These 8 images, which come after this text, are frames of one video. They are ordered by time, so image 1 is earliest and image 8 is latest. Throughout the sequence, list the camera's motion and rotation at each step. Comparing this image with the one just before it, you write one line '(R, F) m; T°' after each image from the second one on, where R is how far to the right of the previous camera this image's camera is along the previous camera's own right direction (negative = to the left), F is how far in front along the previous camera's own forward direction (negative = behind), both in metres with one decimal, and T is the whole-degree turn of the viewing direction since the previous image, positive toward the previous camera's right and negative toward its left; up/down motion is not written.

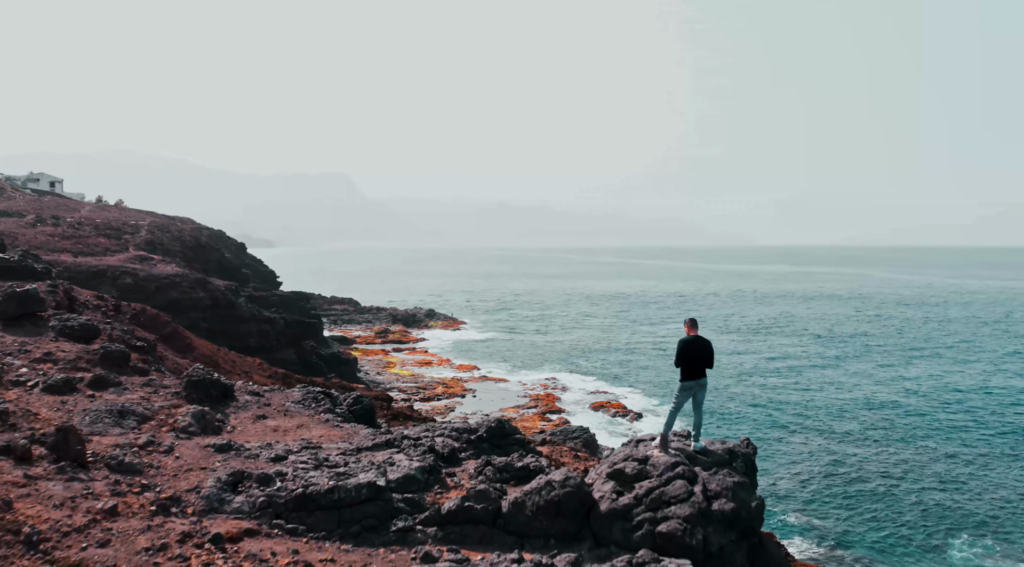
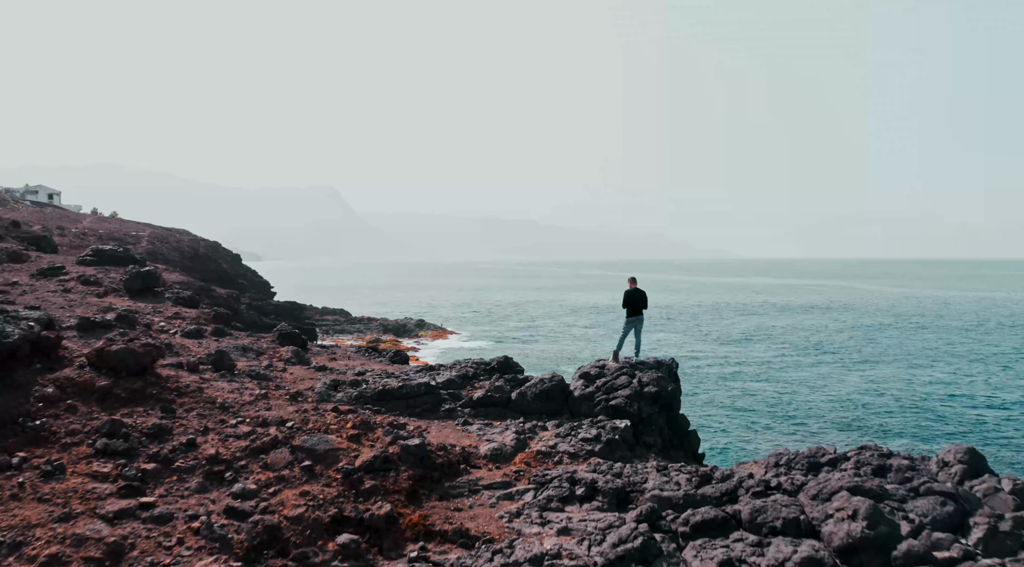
(-0.4, -7.0) m; +1°
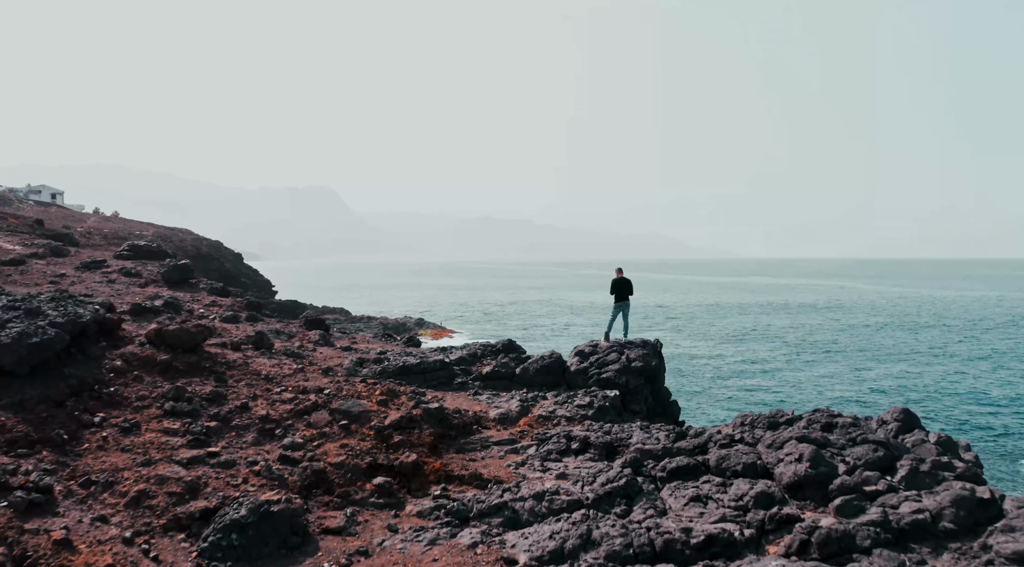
(-0.2, -2.8) m; 0°
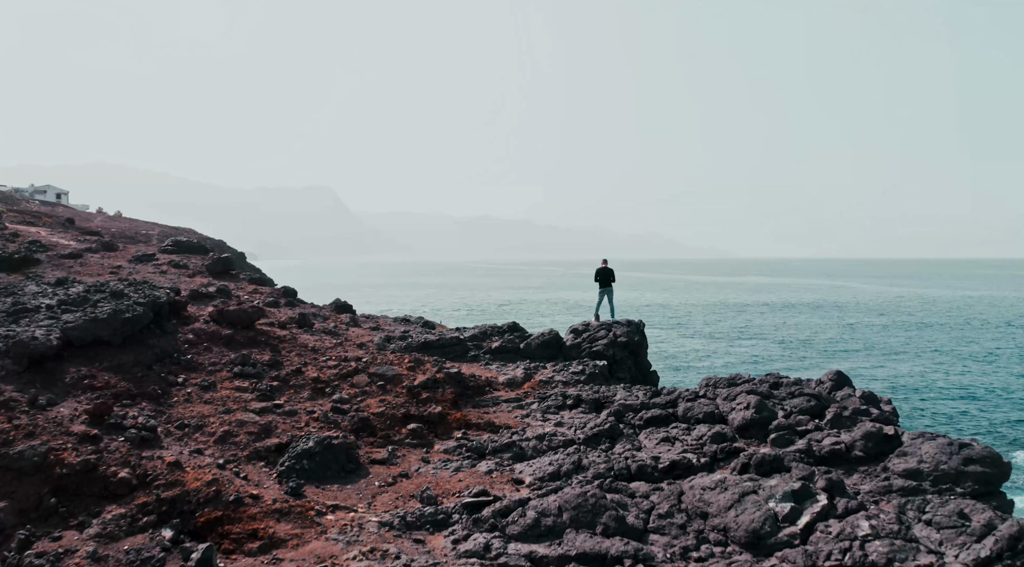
(-0.2, -4.1) m; 0°
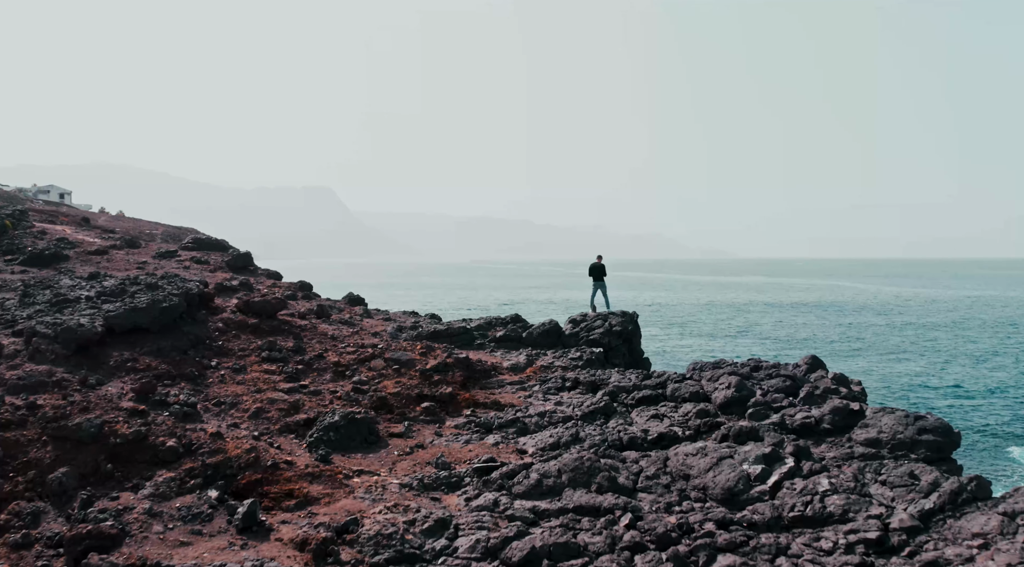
(-0.1, -2.1) m; 0°
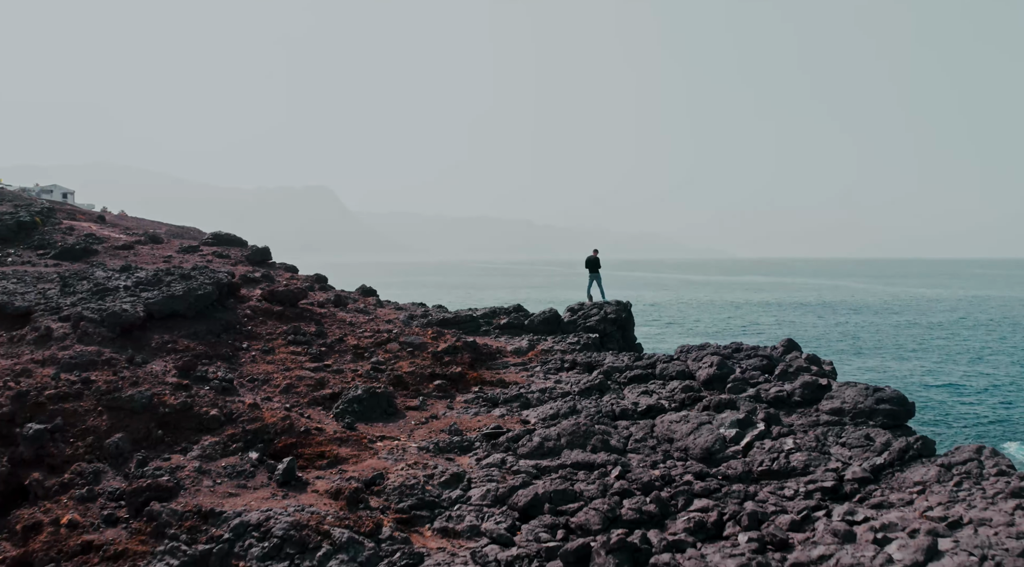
(-0.2, -2.4) m; 0°
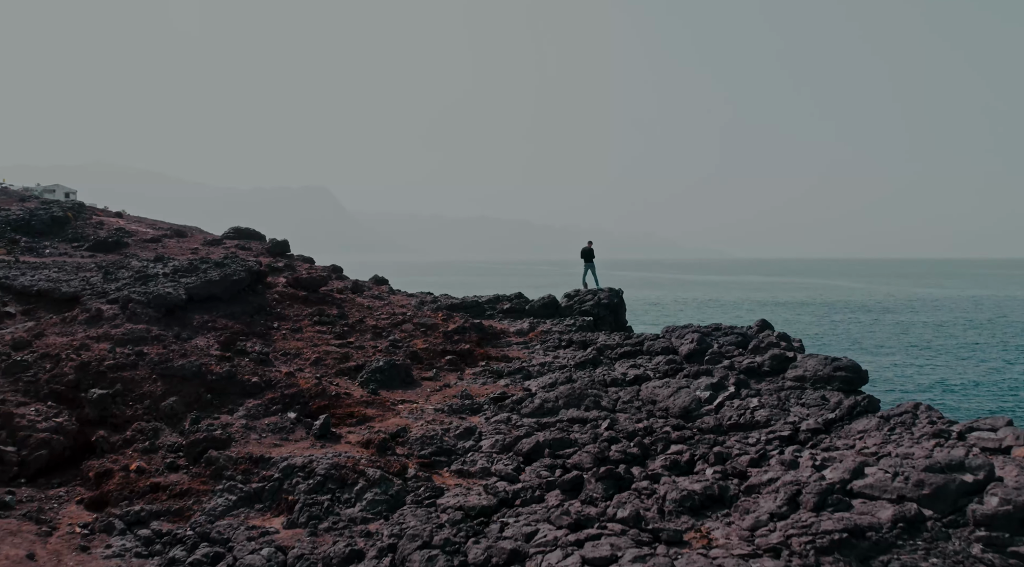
(-0.2, -3.1) m; 0°
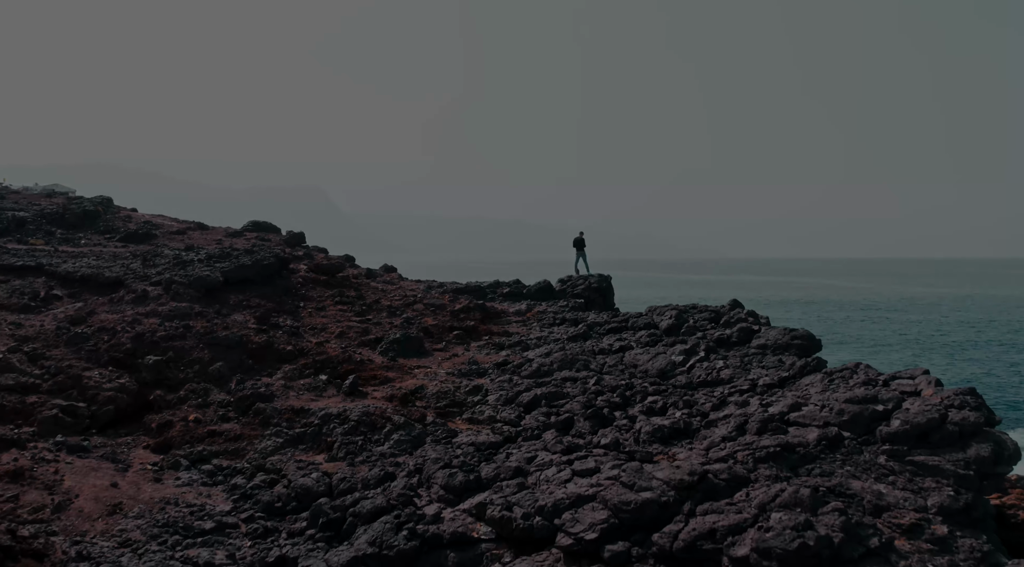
(-0.2, -3.7) m; 0°
